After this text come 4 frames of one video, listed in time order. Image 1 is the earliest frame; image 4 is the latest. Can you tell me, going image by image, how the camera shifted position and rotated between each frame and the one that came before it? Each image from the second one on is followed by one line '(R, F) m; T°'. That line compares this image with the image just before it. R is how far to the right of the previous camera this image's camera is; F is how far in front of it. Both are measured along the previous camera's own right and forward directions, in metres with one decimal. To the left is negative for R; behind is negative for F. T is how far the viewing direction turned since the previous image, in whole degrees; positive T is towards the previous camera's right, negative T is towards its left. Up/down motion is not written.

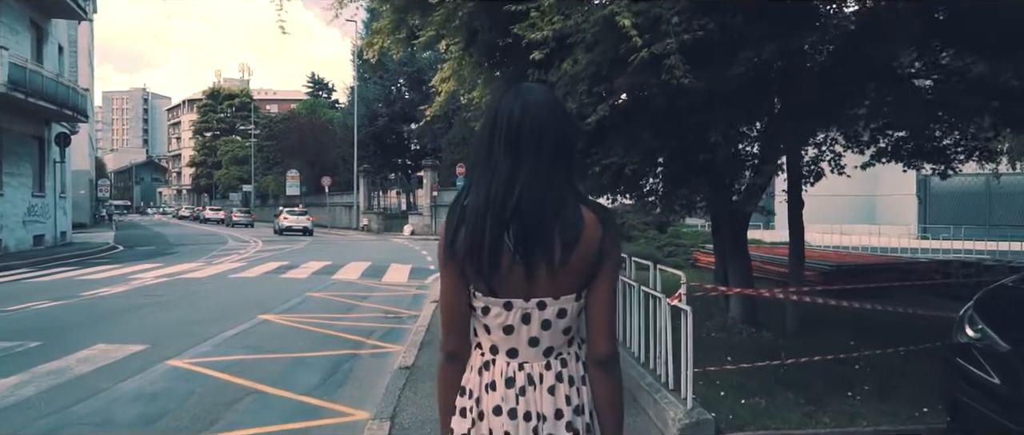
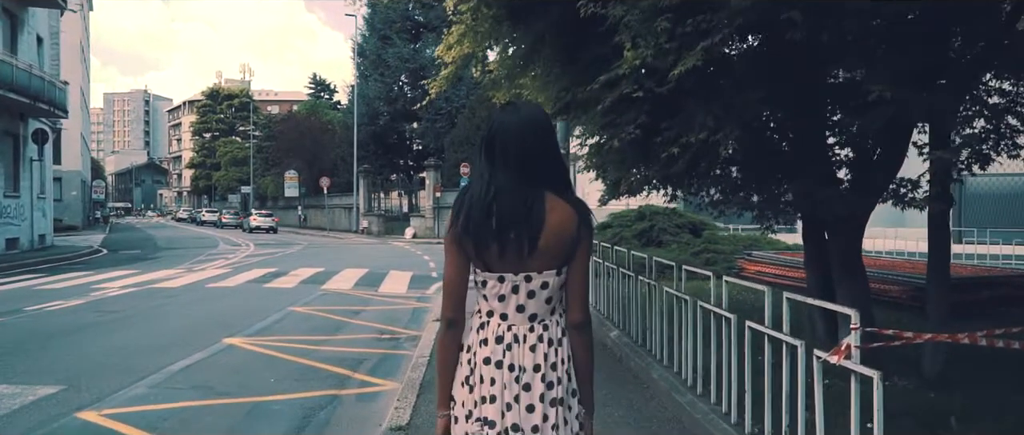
(-0.2, +2.3) m; 0°
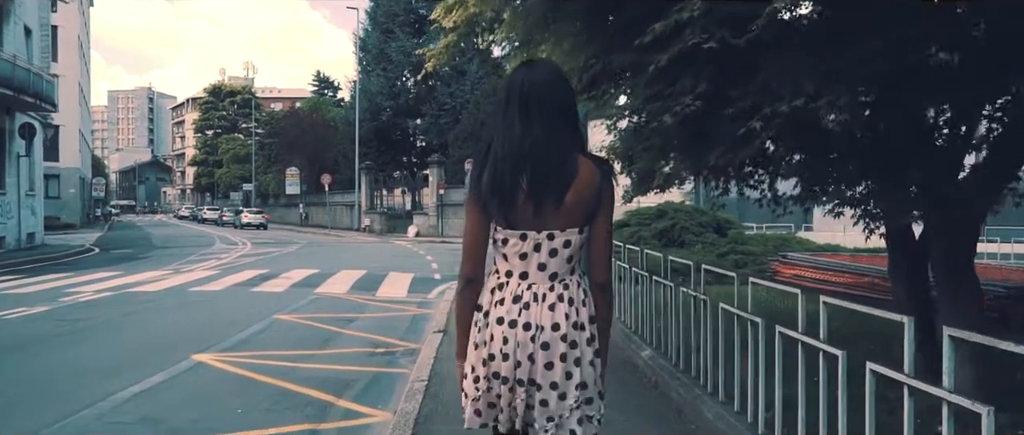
(-0.1, +1.4) m; 0°
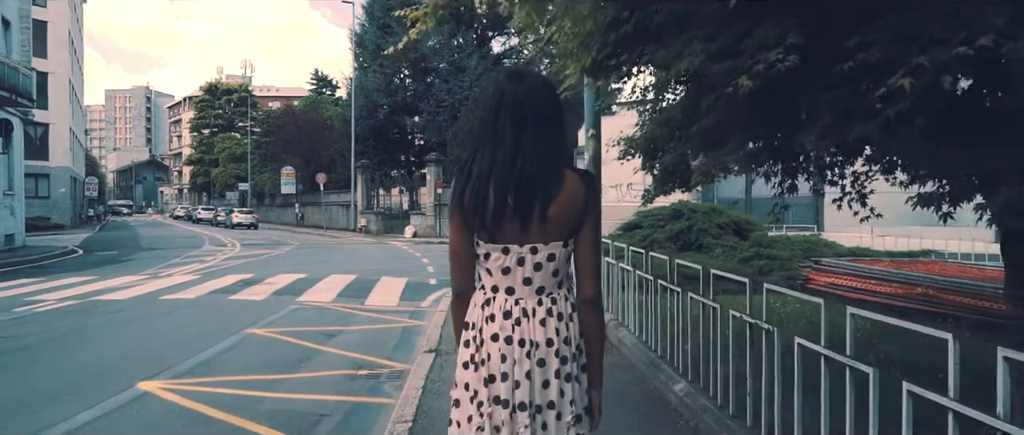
(0.0, +1.3) m; 0°
